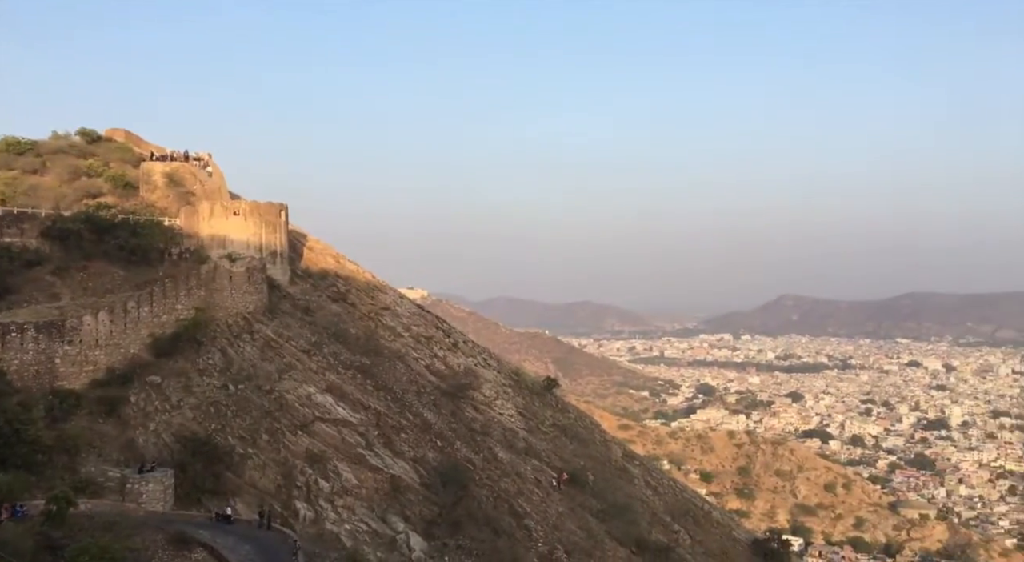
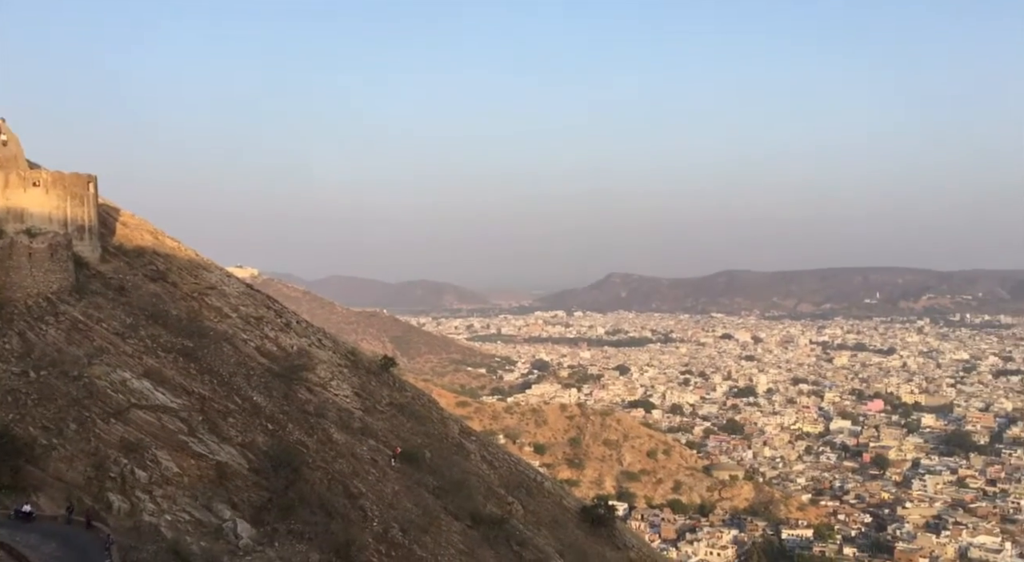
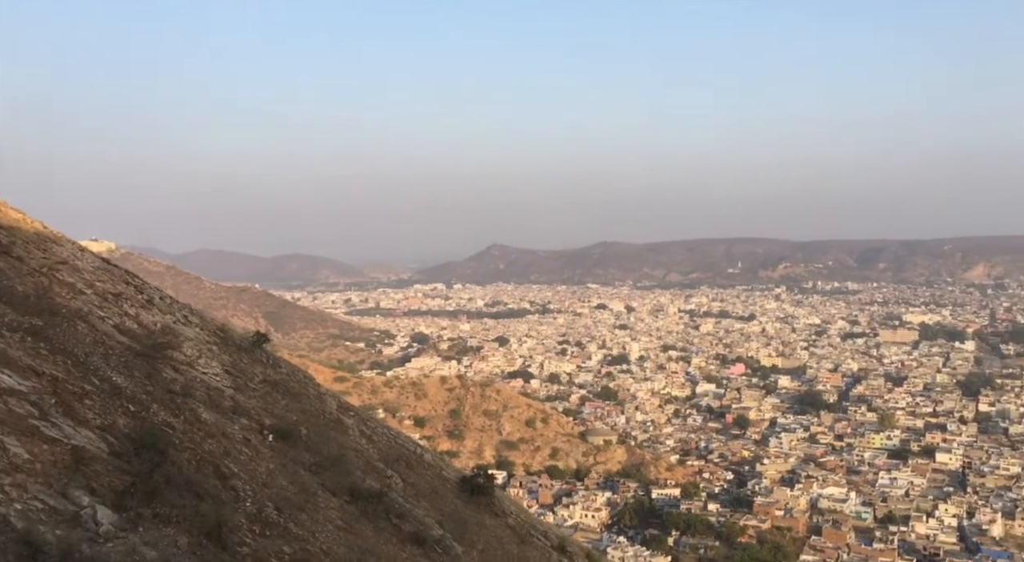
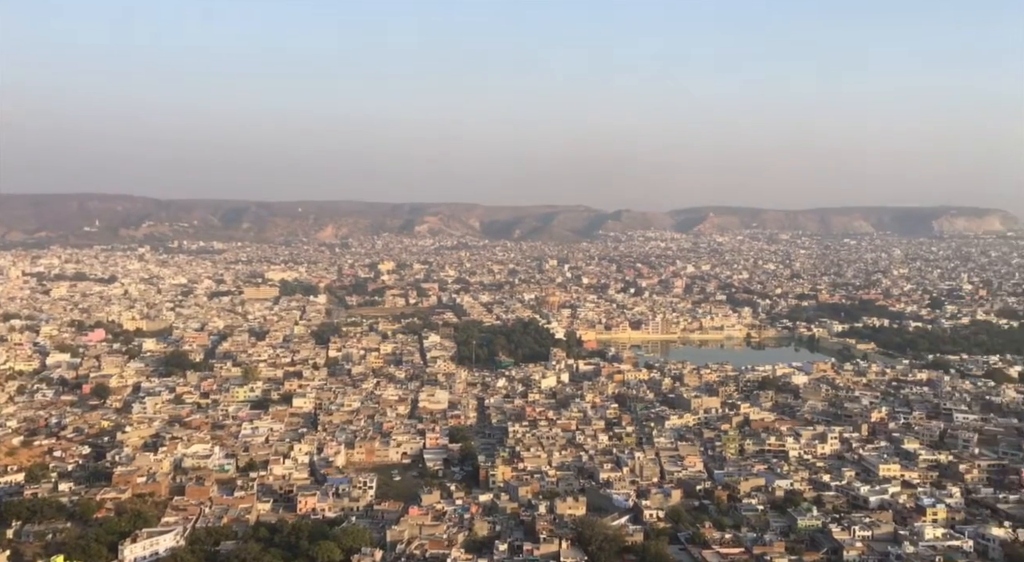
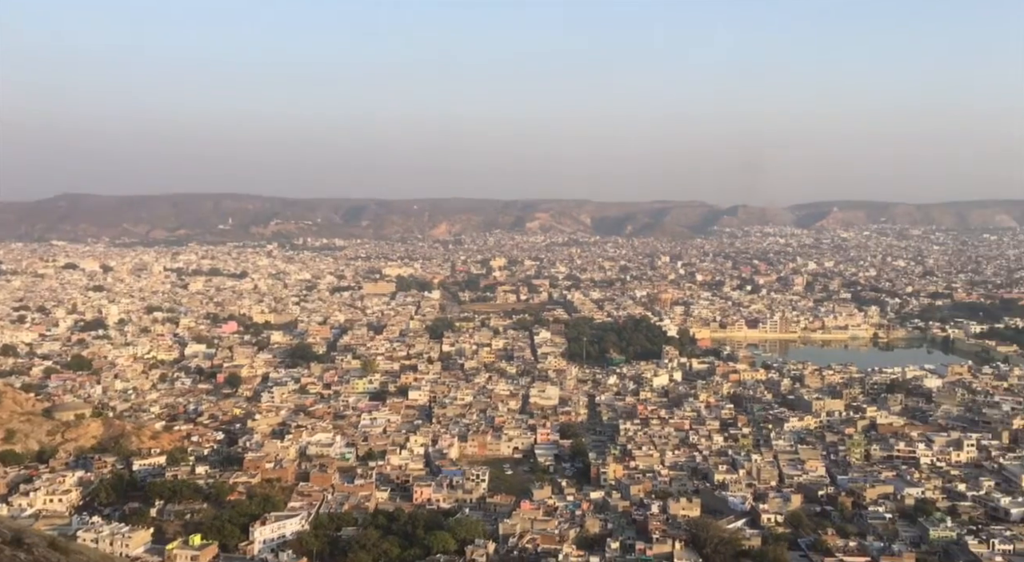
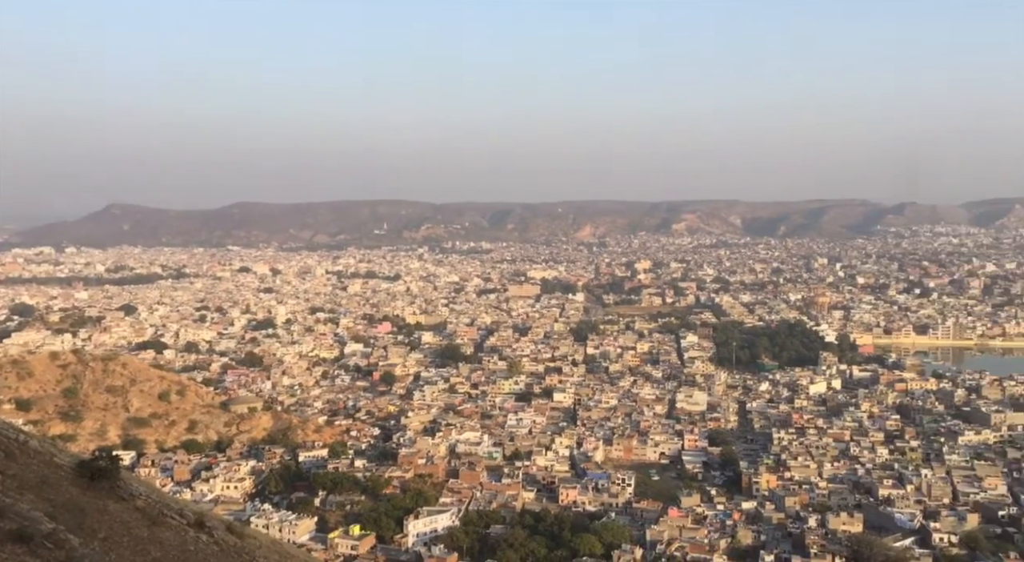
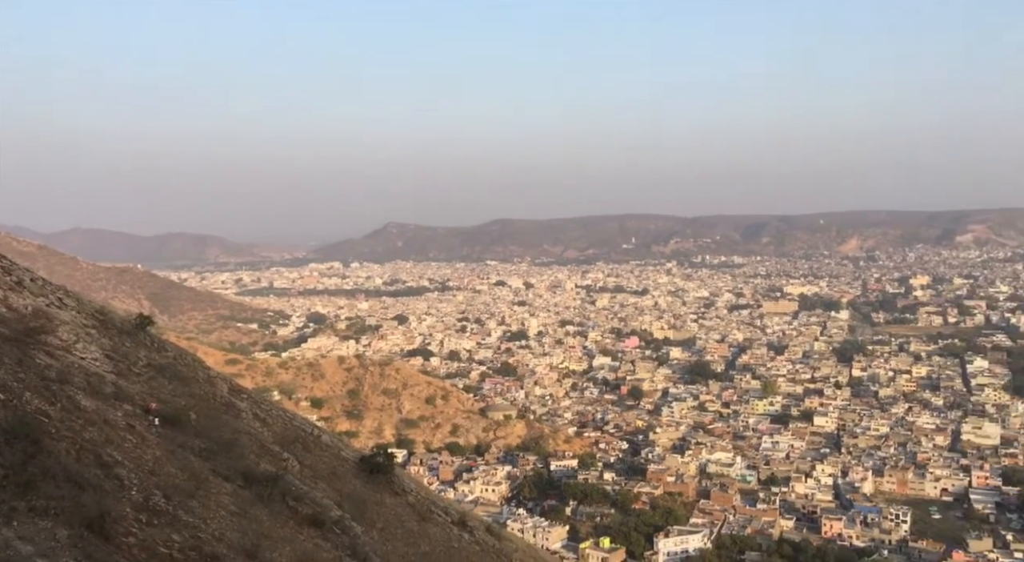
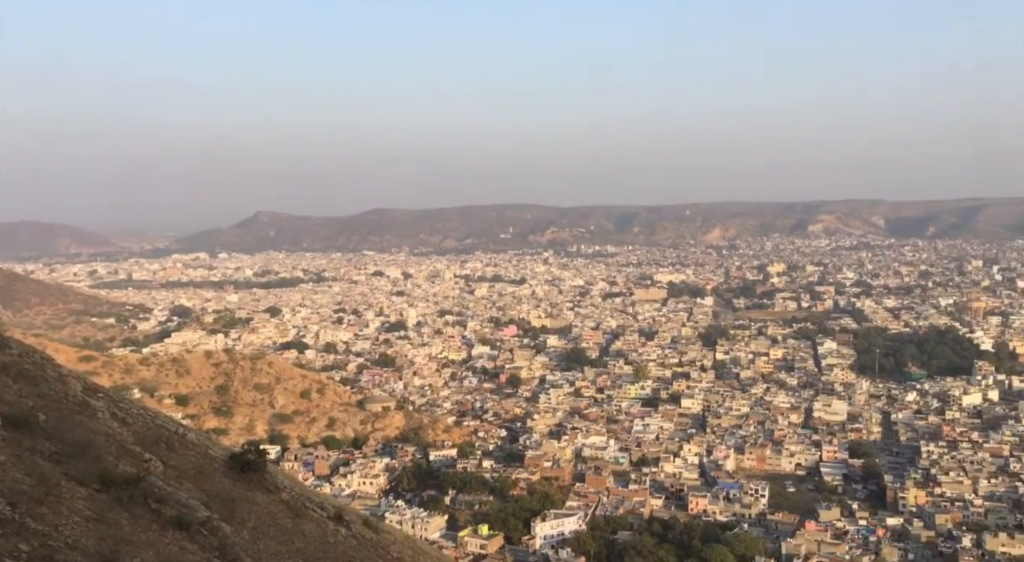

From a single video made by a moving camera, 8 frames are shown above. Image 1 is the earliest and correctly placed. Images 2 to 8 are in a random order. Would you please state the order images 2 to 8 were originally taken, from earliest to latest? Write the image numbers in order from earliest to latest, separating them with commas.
2, 3, 7, 8, 6, 5, 4
